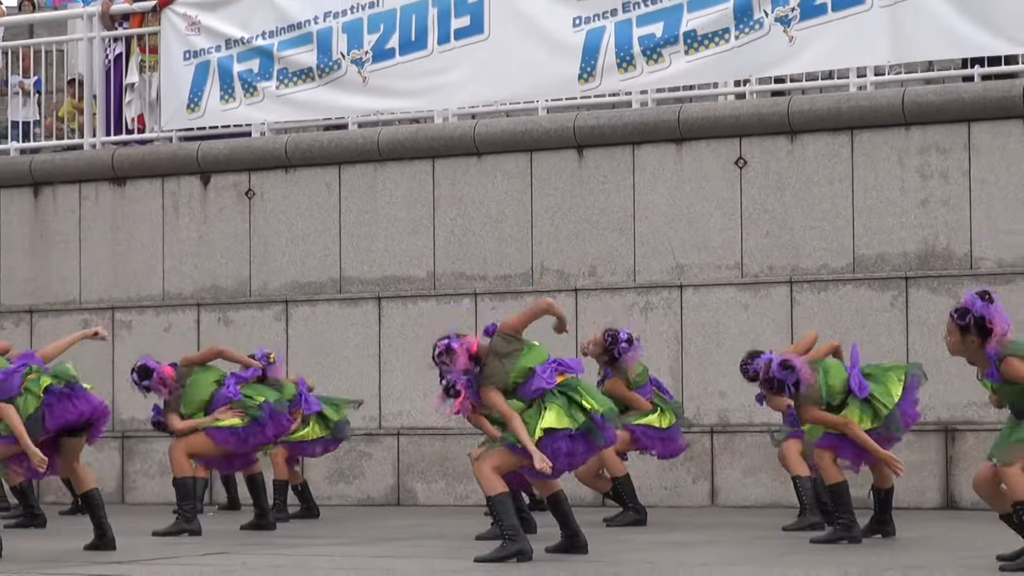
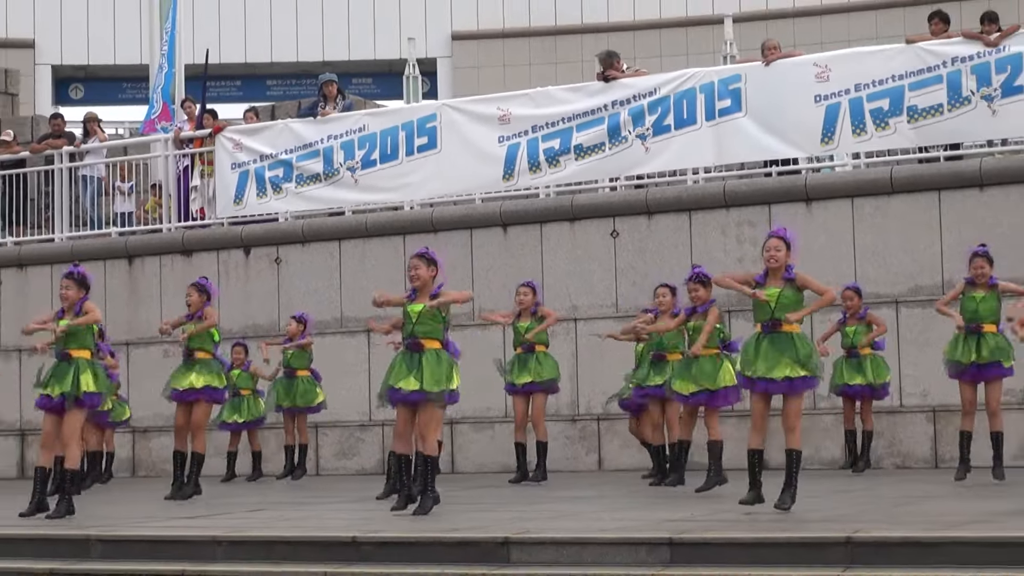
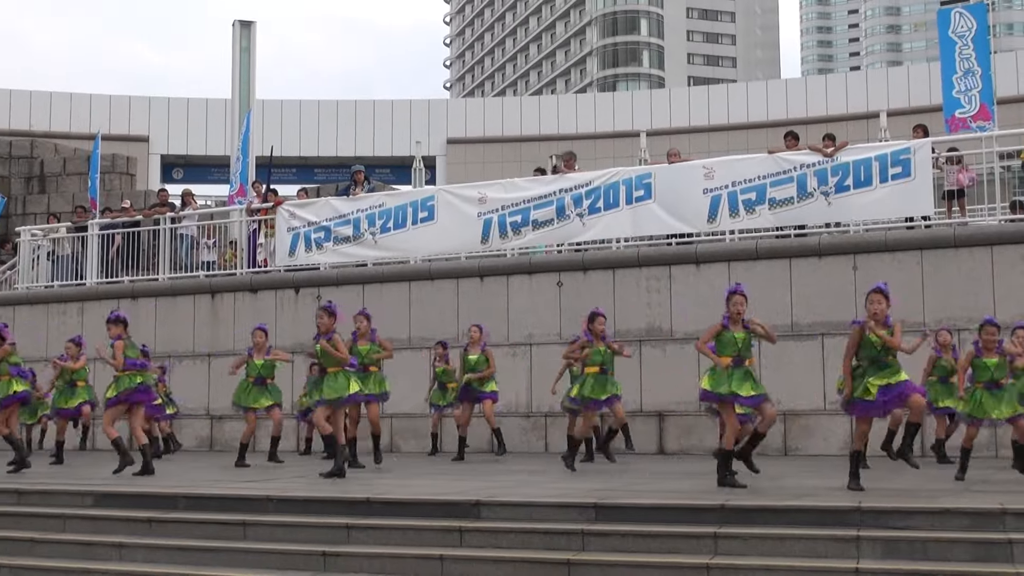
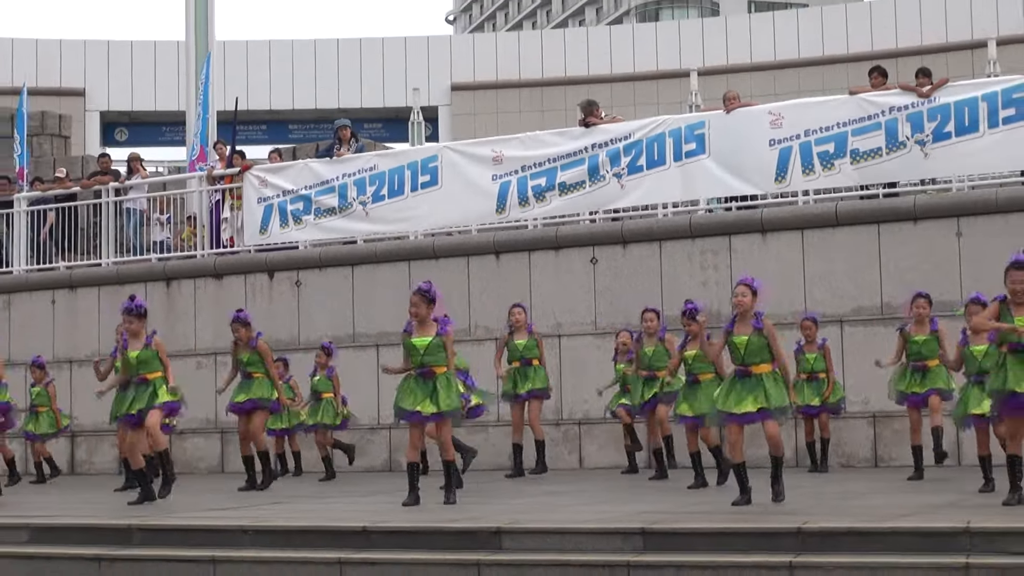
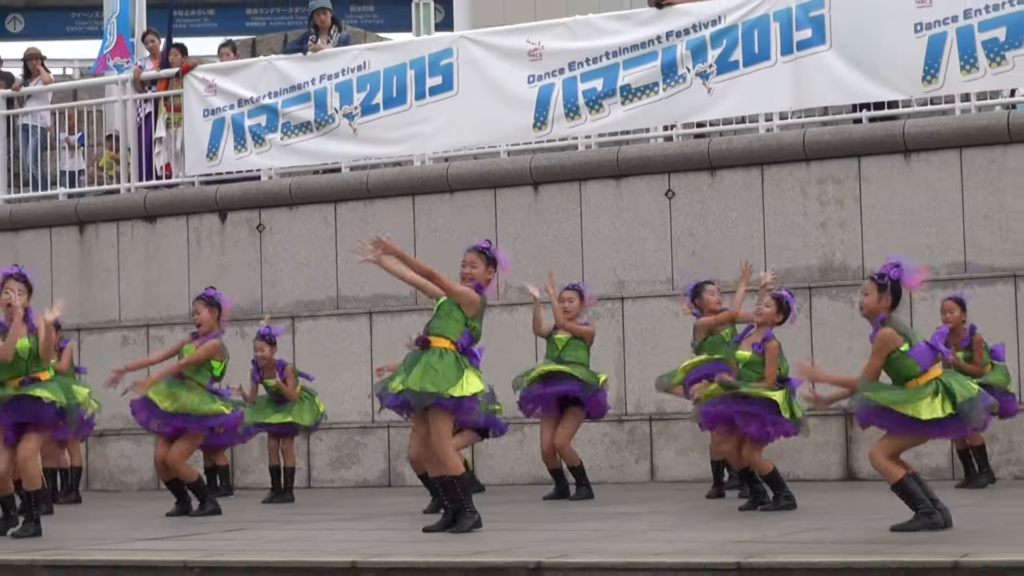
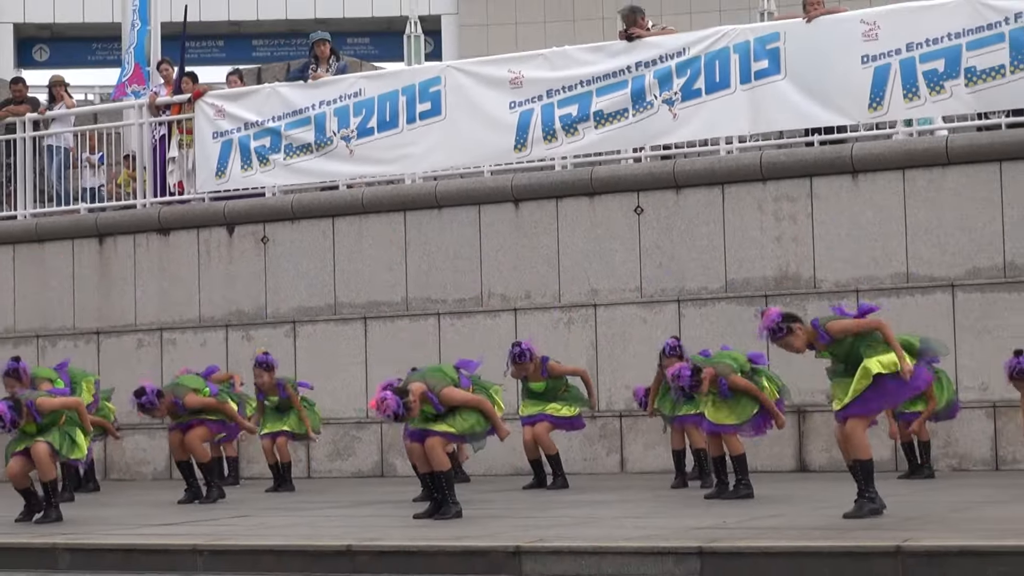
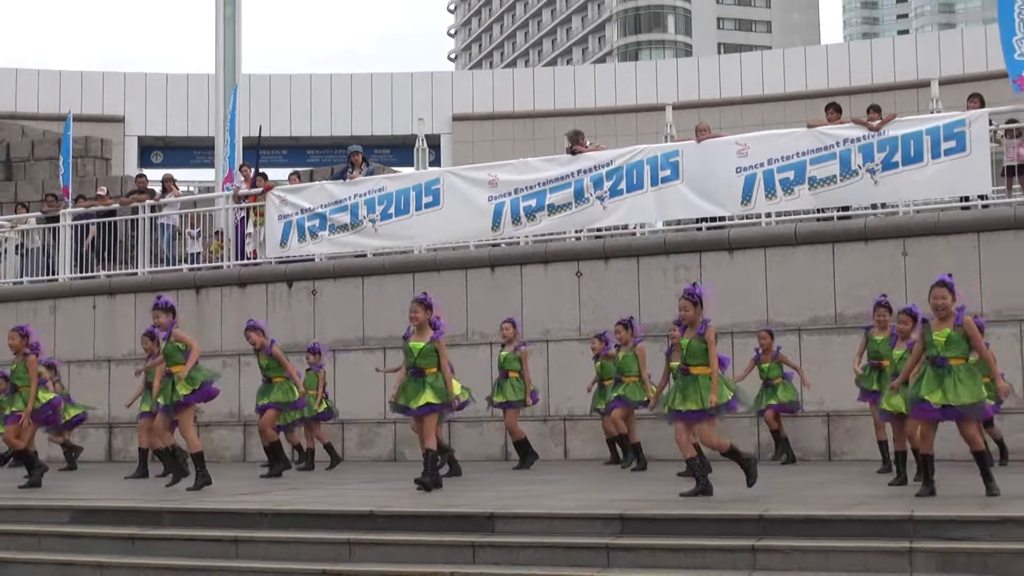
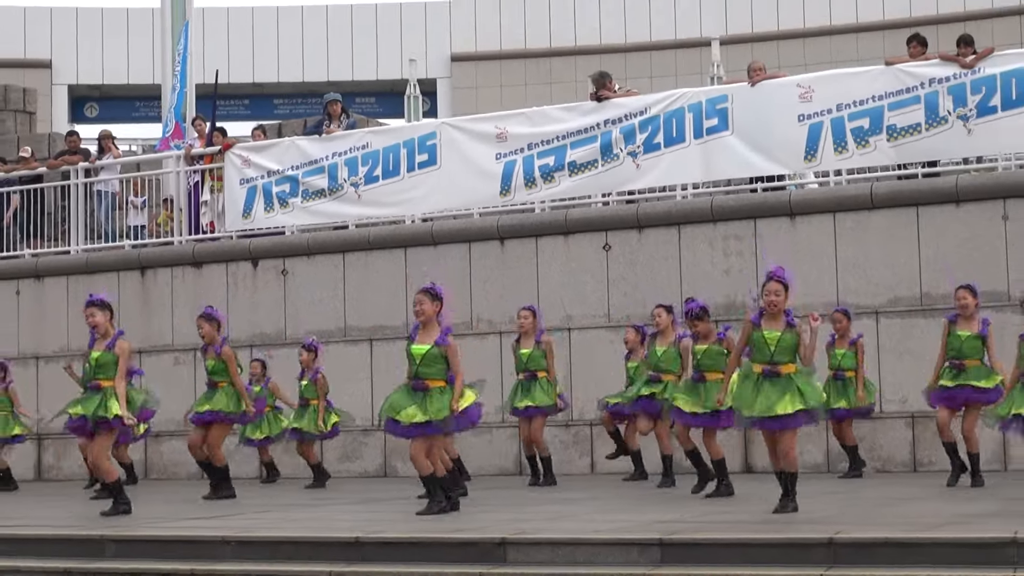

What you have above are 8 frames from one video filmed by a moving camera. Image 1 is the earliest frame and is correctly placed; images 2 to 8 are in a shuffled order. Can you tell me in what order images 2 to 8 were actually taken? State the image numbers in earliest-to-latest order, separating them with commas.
5, 6, 2, 8, 4, 7, 3
